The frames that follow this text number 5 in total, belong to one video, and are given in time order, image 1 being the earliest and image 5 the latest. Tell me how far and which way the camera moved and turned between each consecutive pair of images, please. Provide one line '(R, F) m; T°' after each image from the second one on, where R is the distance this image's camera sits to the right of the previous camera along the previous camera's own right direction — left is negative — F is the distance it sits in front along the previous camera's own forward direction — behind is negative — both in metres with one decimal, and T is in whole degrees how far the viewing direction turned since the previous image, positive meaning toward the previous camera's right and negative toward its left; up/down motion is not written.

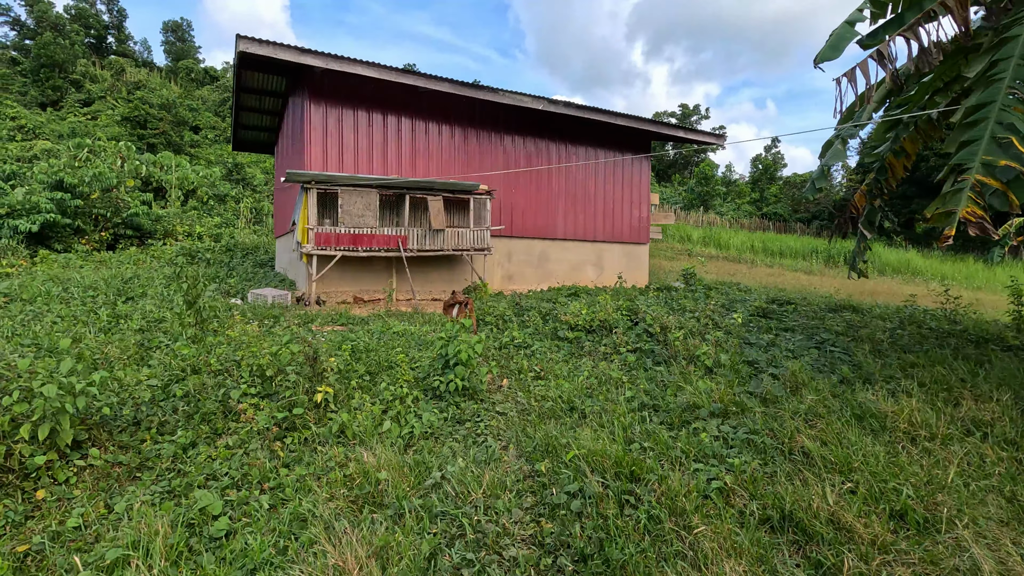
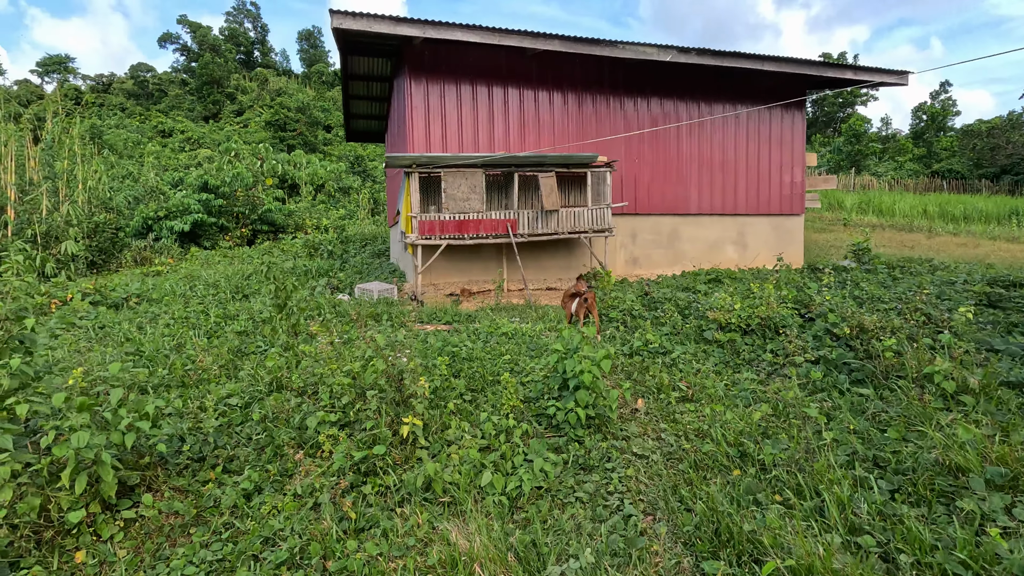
(-0.2, +1.4) m; -13°
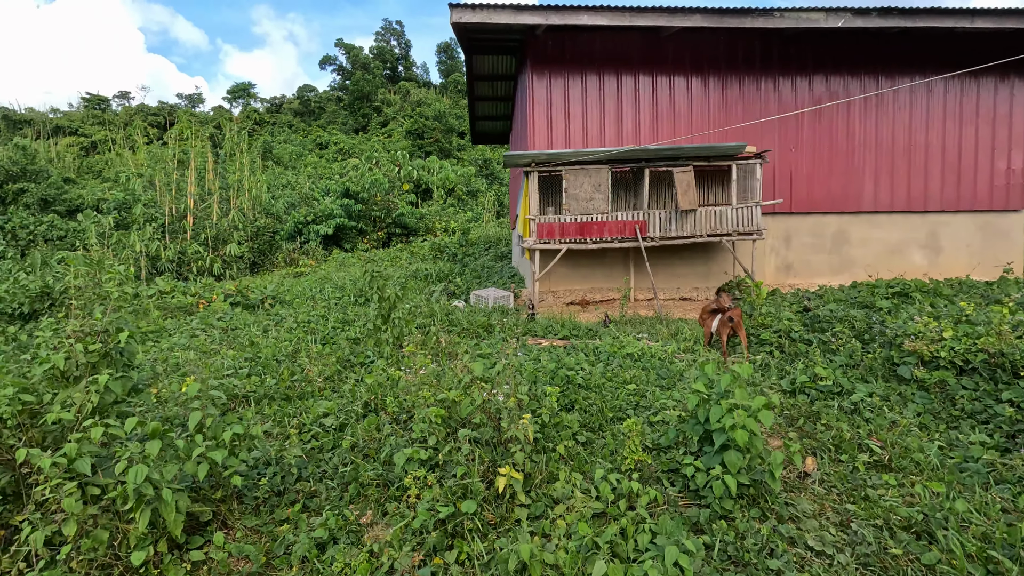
(0.0, +0.9) m; -13°
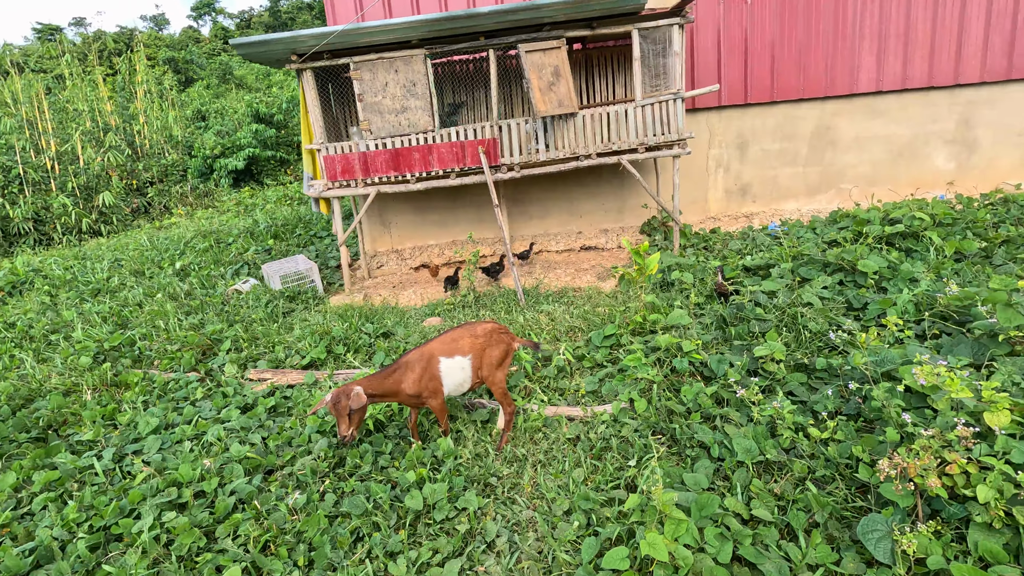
(+2.5, +3.2) m; -2°
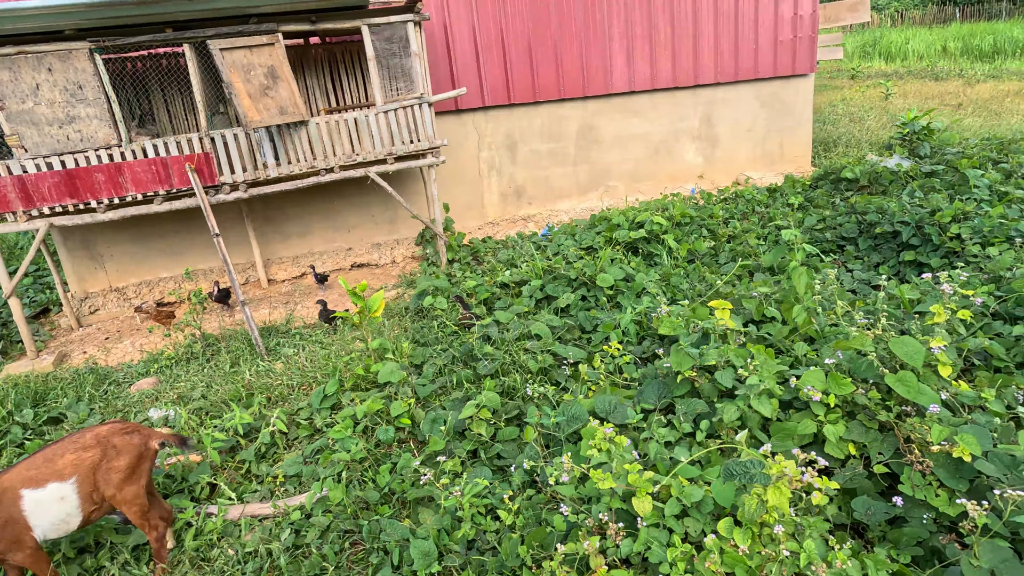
(+1.0, +0.4) m; +16°
